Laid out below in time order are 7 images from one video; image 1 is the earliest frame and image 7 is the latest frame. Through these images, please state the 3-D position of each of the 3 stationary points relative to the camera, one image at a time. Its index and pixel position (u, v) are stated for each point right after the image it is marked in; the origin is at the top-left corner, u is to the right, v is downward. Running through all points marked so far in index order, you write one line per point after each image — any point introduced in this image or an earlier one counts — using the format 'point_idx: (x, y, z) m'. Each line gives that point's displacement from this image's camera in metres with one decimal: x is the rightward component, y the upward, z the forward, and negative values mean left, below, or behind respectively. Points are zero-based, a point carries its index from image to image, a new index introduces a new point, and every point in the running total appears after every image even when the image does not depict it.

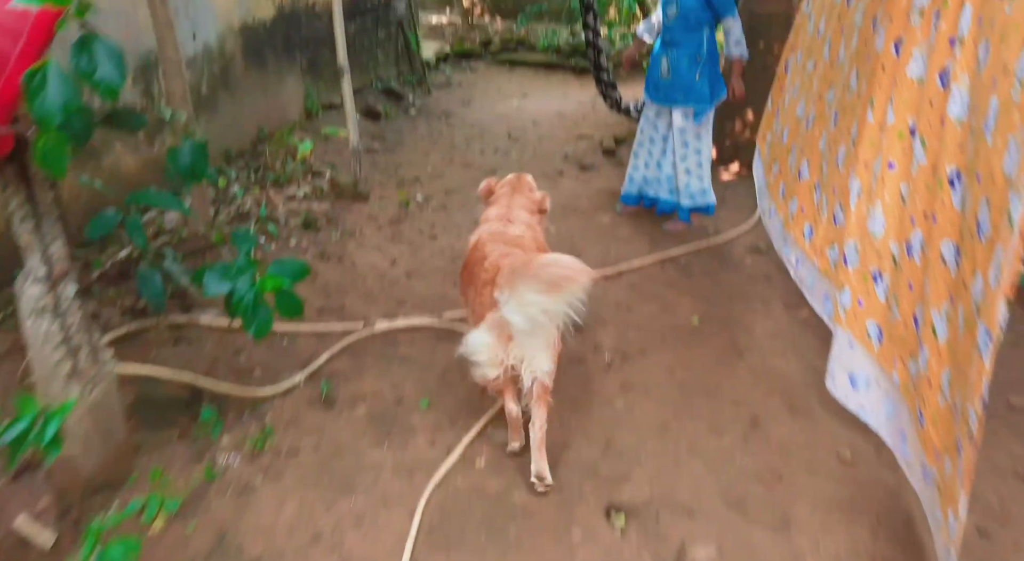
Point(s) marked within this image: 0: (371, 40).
0: (-1.5, +2.6, +7.0) m
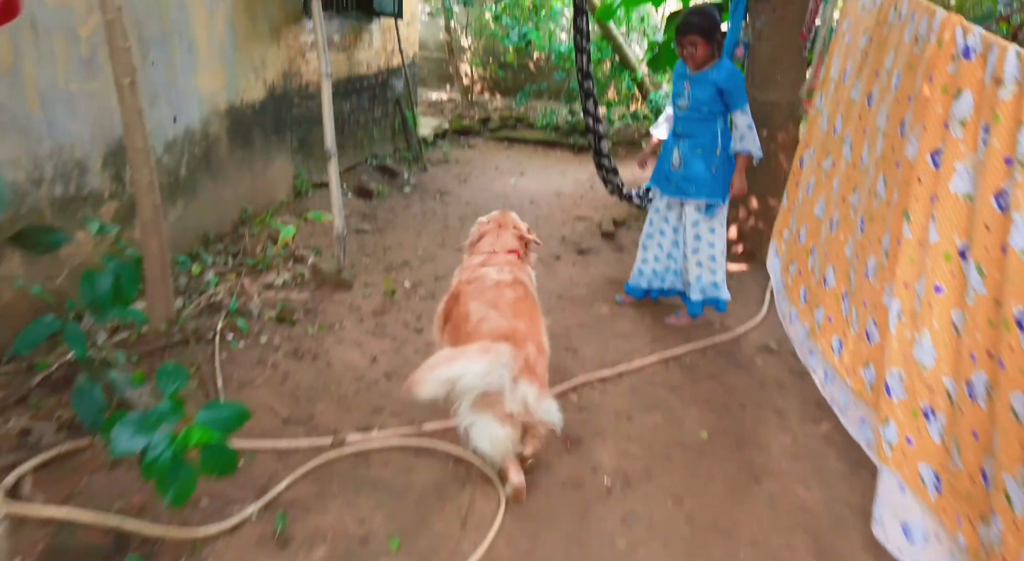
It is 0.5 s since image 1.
0: (-1.5, +1.7, +7.0) m
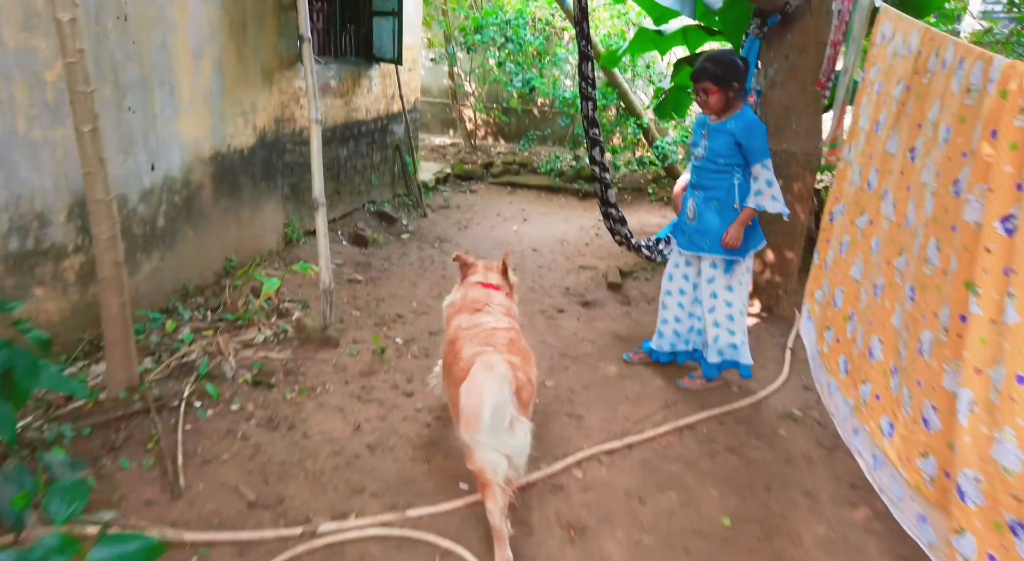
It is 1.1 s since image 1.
0: (-1.5, +1.2, +6.8) m
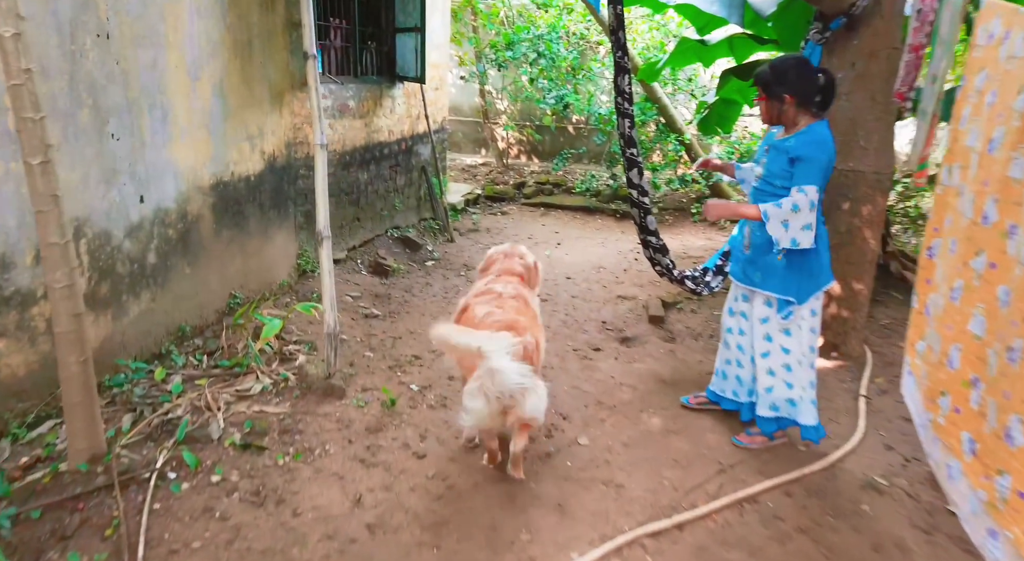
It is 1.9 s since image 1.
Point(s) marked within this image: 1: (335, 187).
0: (-1.2, +0.9, +6.4) m
1: (-1.5, +0.8, +5.5) m
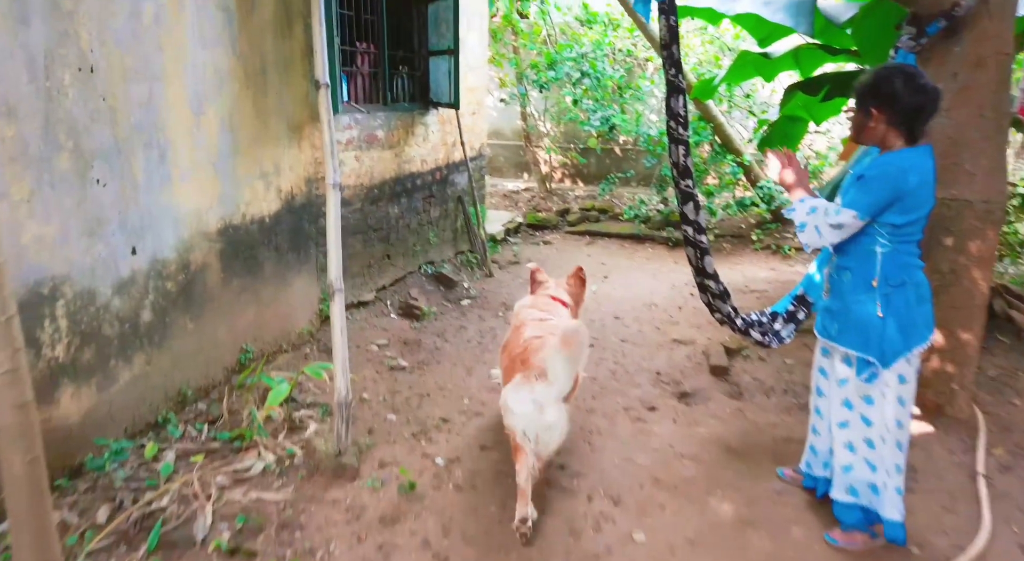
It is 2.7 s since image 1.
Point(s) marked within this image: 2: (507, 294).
0: (-0.8, +0.6, +6.0) m
1: (-1.2, +0.4, +5.1) m
2: (0.0, -0.1, +6.1) m
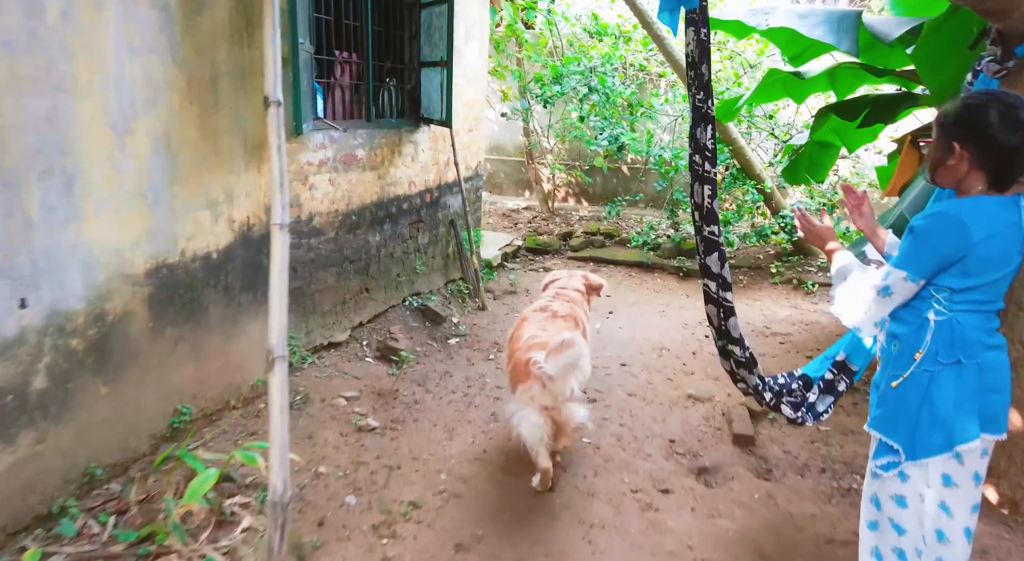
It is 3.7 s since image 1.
0: (-0.9, +0.3, +5.4) m
1: (-1.2, +0.2, +4.5) m
2: (-0.1, -0.4, +5.5) m
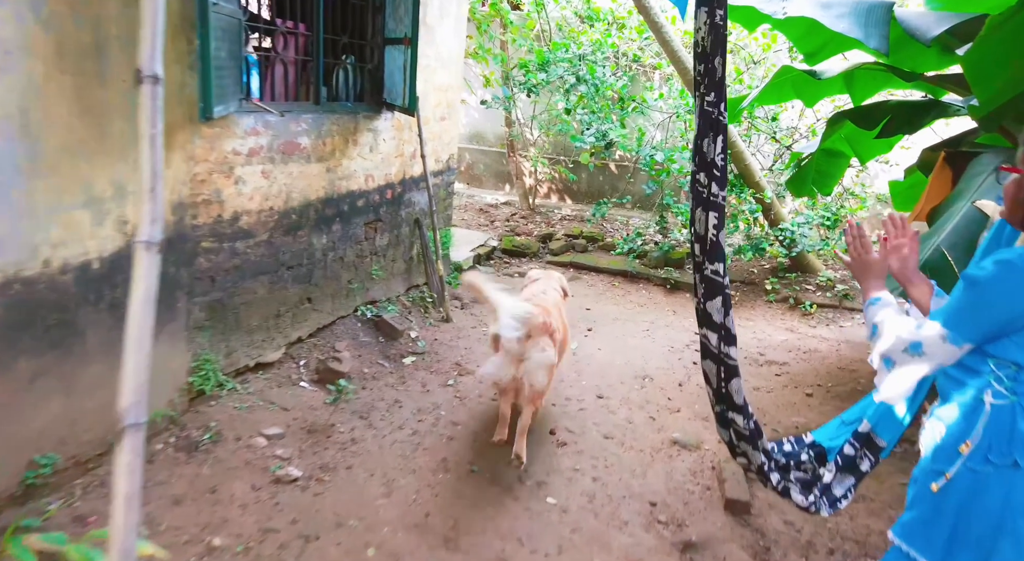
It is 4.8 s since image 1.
0: (-1.1, +0.2, +4.7) m
1: (-1.4, +0.1, +3.8) m
2: (-0.3, -0.5, +4.9) m
